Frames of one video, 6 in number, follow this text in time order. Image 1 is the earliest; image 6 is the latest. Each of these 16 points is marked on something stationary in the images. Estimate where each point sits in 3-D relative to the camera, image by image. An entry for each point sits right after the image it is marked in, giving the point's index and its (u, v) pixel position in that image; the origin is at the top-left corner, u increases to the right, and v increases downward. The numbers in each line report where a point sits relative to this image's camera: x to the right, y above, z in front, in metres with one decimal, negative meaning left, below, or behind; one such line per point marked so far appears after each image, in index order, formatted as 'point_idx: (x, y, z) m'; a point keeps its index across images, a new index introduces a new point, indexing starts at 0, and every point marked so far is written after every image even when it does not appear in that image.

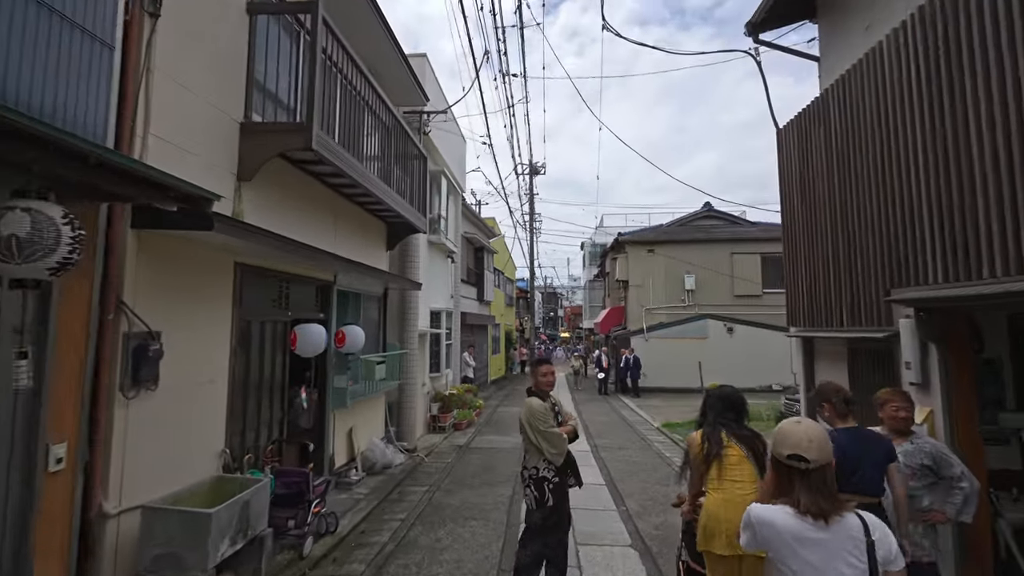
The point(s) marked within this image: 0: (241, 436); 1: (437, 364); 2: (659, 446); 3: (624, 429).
0: (-2.5, -1.4, +4.5) m
1: (-1.7, -1.7, +10.8) m
2: (+2.9, -3.1, +9.4) m
3: (+2.6, -3.3, +11.2) m
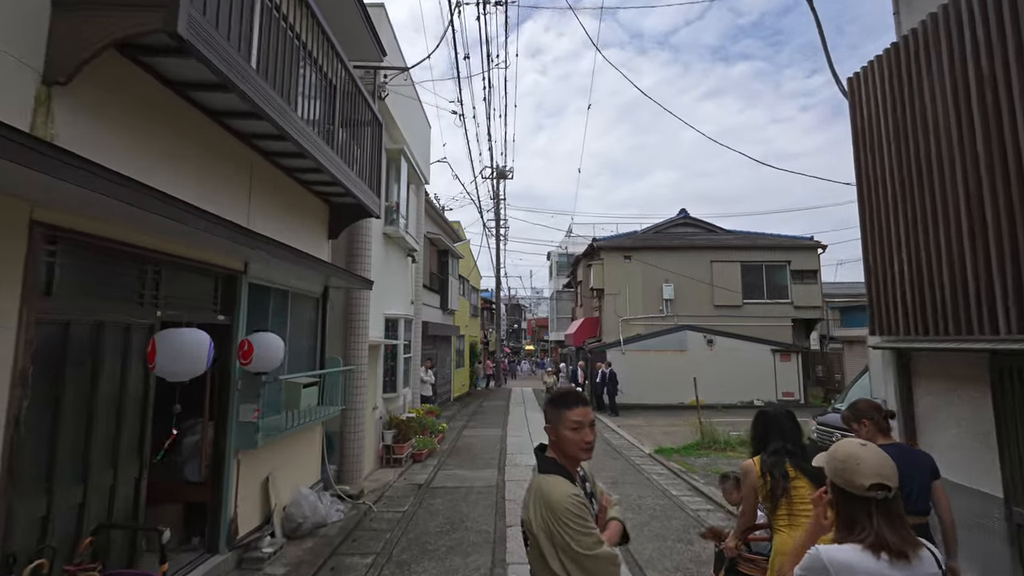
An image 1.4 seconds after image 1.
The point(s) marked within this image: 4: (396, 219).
0: (-2.6, -1.3, +2.6) m
1: (-2.2, -1.8, +9.0) m
2: (+2.4, -3.1, +7.9) m
3: (+2.0, -3.4, +9.7) m
4: (-2.1, +1.3, +8.8) m
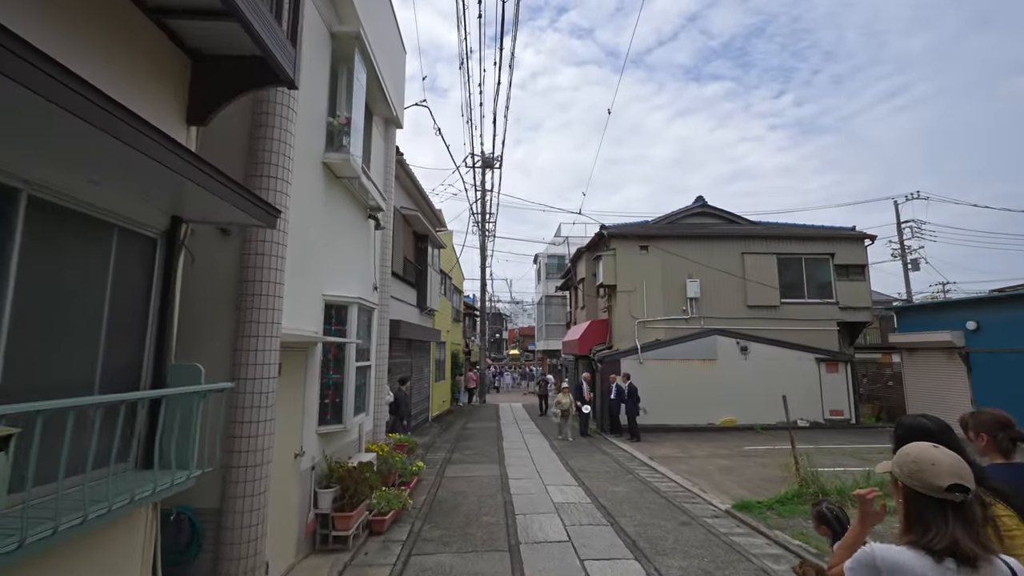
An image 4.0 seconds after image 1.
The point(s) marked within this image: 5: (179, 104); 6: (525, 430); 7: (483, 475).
0: (-2.1, -0.7, -0.8) m
1: (-2.0, -1.4, +5.6) m
2: (+2.6, -2.8, +4.7) m
3: (+2.1, -3.0, +6.4) m
4: (-1.9, +1.7, +5.5) m
5: (-2.3, +1.3, +3.4) m
6: (+0.4, -4.2, +14.3) m
7: (-0.5, -3.3, +8.5) m
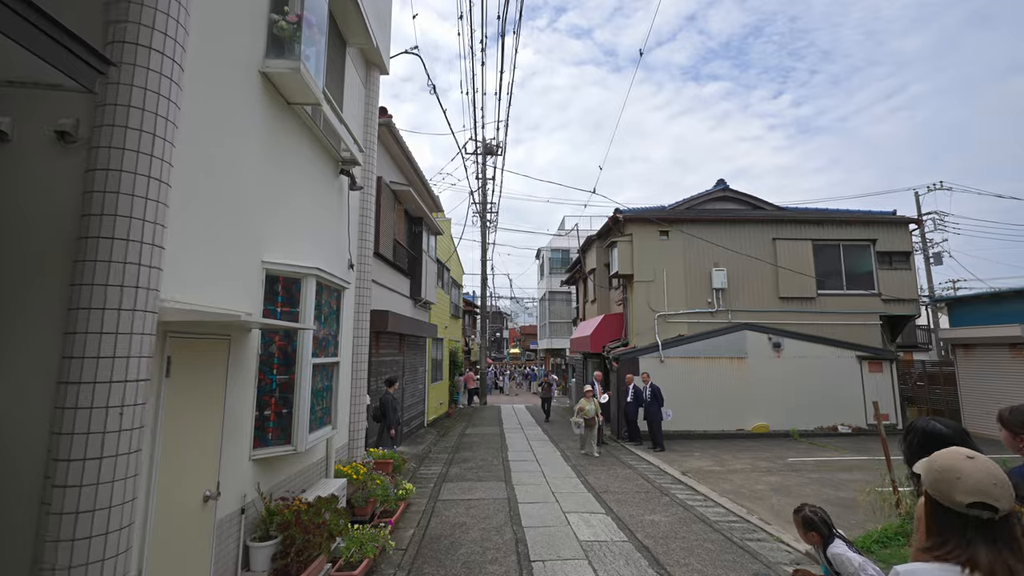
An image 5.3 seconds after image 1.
0: (-1.9, -0.4, -2.3) m
1: (-1.9, -1.1, +4.0) m
2: (+2.8, -2.5, +3.1) m
3: (+2.3, -2.8, +4.9) m
4: (-1.8, +1.9, +3.9) m
5: (-2.1, +1.6, +1.8) m
6: (+0.5, -4.0, +12.8) m
7: (-0.4, -3.0, +7.0) m
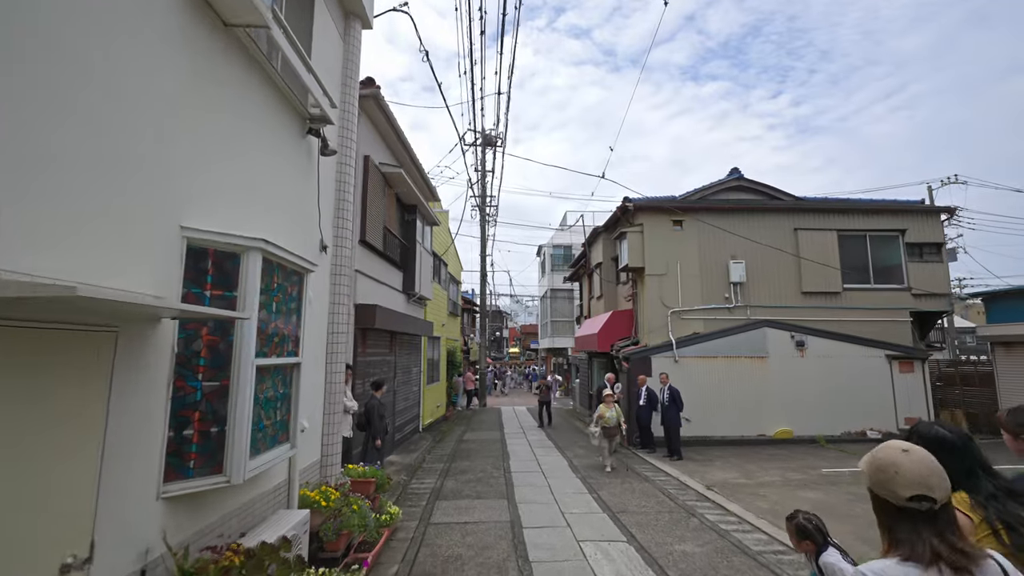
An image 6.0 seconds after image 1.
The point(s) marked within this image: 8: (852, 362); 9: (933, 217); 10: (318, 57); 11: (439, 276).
0: (-1.9, -0.3, -3.3) m
1: (-1.8, -1.0, +3.0) m
2: (+2.8, -2.3, +2.1) m
3: (+2.3, -2.6, +3.9) m
4: (-1.7, +2.1, +2.9) m
5: (-2.1, +1.7, +0.8) m
6: (+0.6, -3.8, +11.8) m
7: (-0.3, -2.9, +6.0) m
8: (+8.3, -1.8, +11.7) m
9: (+11.2, +1.9, +12.8) m
10: (-2.0, +2.3, +4.9) m
11: (-2.5, +0.4, +16.3) m
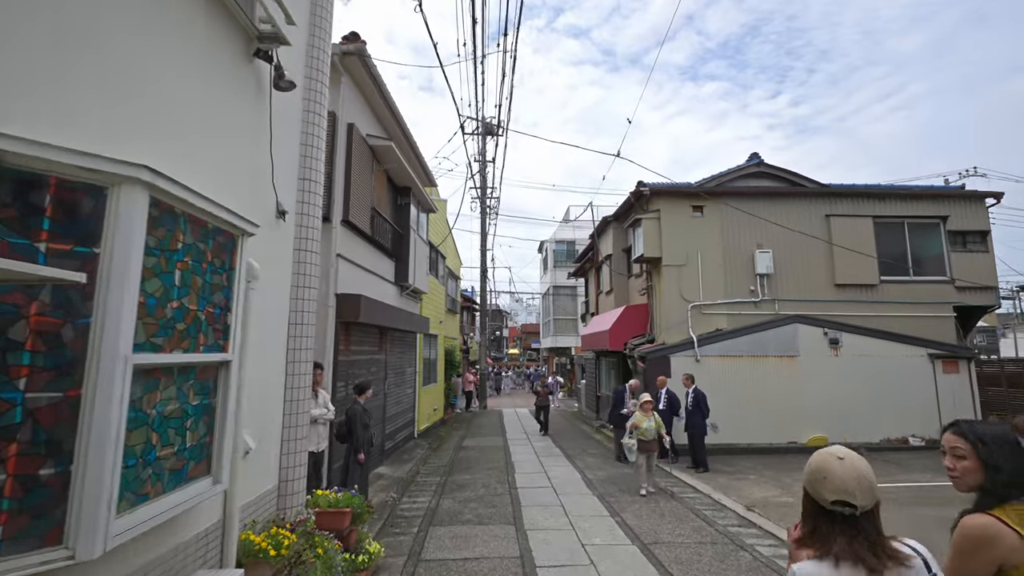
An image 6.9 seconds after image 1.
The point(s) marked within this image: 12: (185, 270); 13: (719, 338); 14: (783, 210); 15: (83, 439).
0: (-1.7, -0.1, -4.5) m
1: (-1.7, -0.8, +1.9) m
2: (+2.9, -2.2, +1.0) m
3: (+2.4, -2.4, +2.7) m
4: (-1.6, +2.3, +1.8) m
5: (-2.0, +1.9, -0.3) m
6: (+0.7, -3.6, +10.6) m
7: (-0.2, -2.7, +4.8) m
8: (+8.4, -1.6, +10.6) m
9: (+11.3, +2.1, +11.7) m
10: (-1.9, +2.5, +3.8) m
11: (-2.4, +0.6, +15.2) m
12: (-1.6, +0.1, +2.4) m
13: (+4.5, -1.1, +10.4) m
14: (+6.5, +1.9, +11.6) m
15: (-1.6, -0.6, +1.9) m
